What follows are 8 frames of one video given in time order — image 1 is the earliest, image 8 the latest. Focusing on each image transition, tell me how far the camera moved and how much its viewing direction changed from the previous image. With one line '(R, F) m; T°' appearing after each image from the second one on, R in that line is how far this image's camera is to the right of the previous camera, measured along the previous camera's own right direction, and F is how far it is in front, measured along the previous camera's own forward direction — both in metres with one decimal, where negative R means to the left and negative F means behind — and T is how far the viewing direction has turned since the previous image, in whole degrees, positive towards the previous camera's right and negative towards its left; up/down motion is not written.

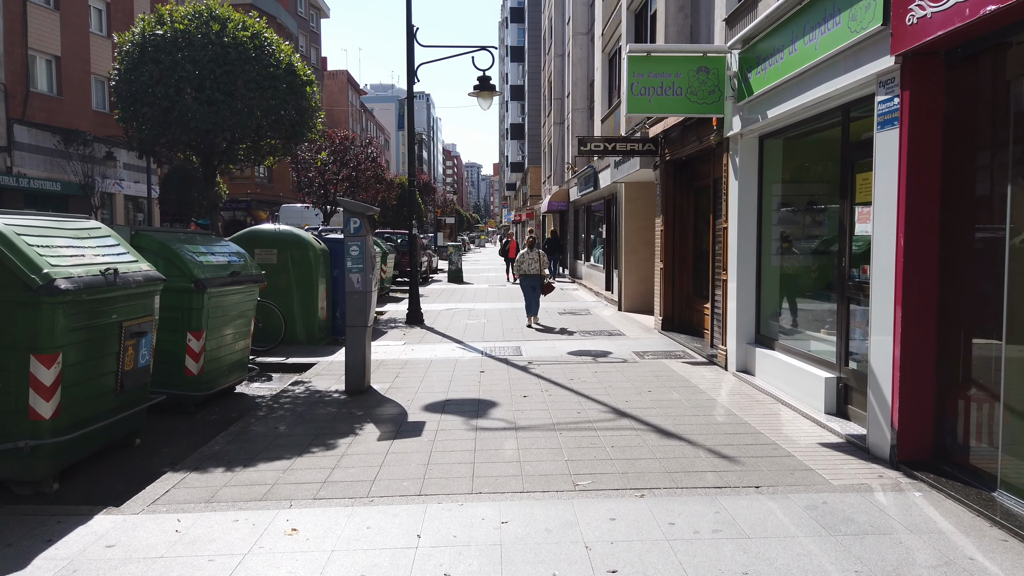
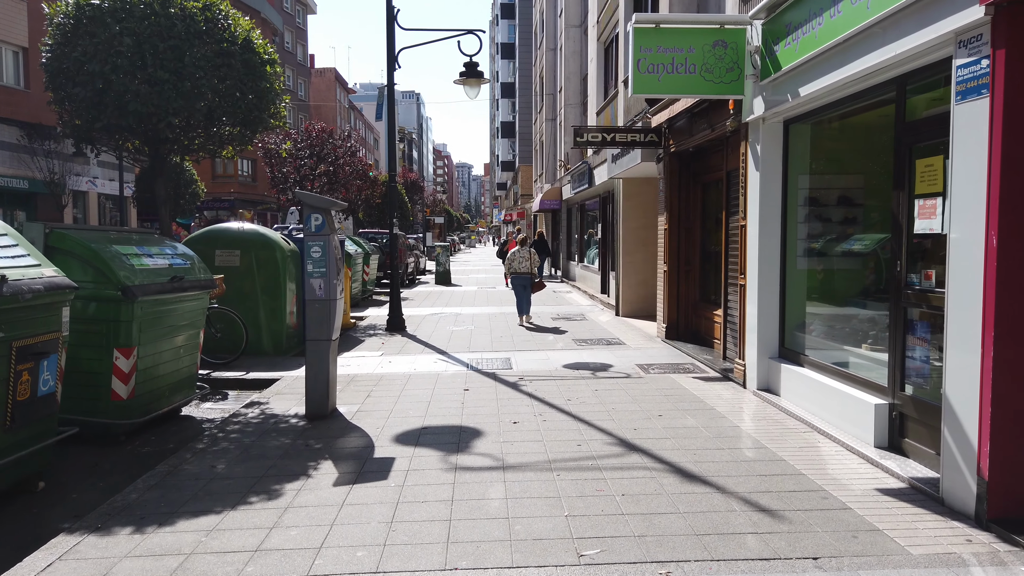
(0.0, +1.1) m; +1°
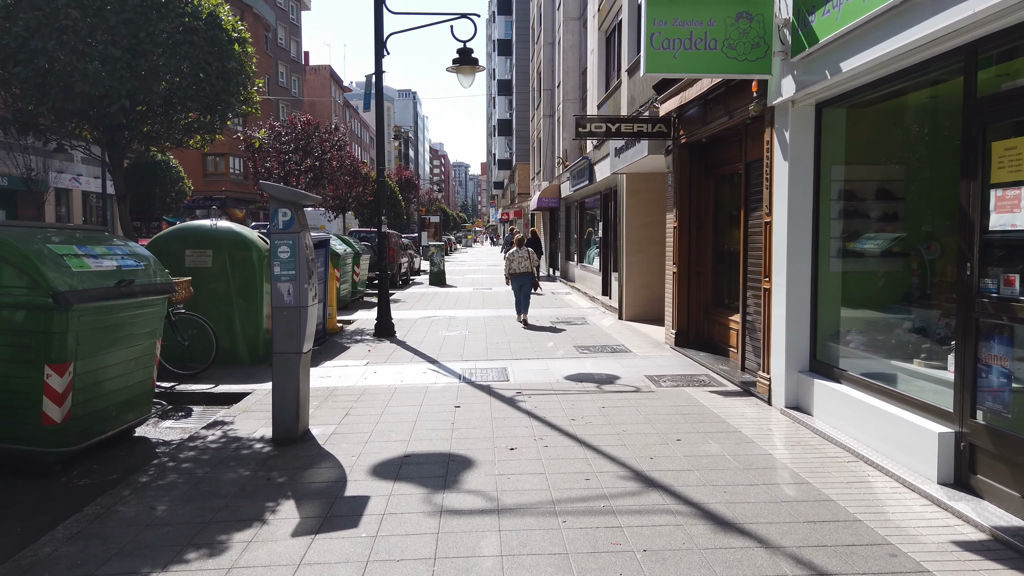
(0.0, +0.8) m; 0°
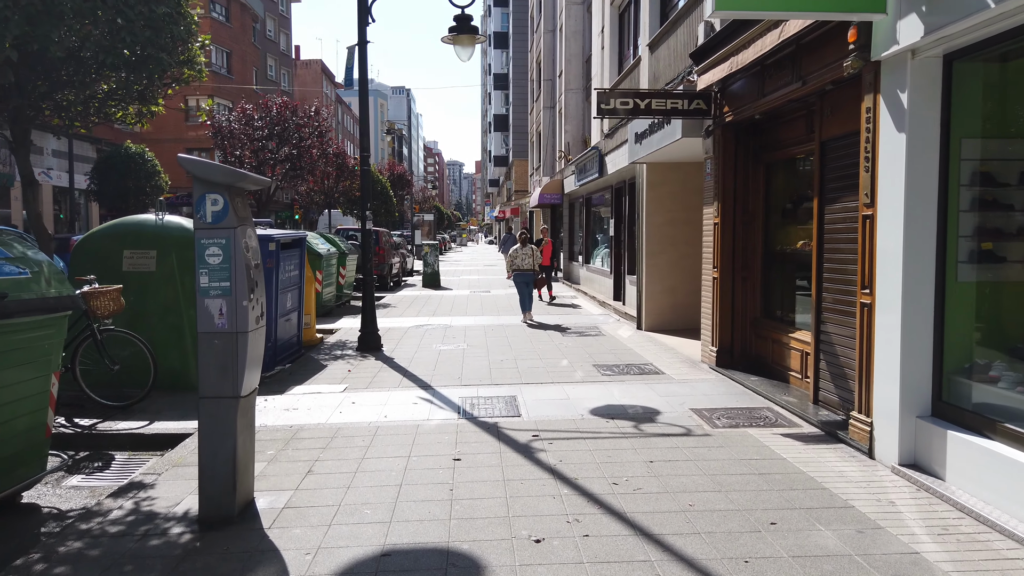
(-0.2, +1.7) m; 0°
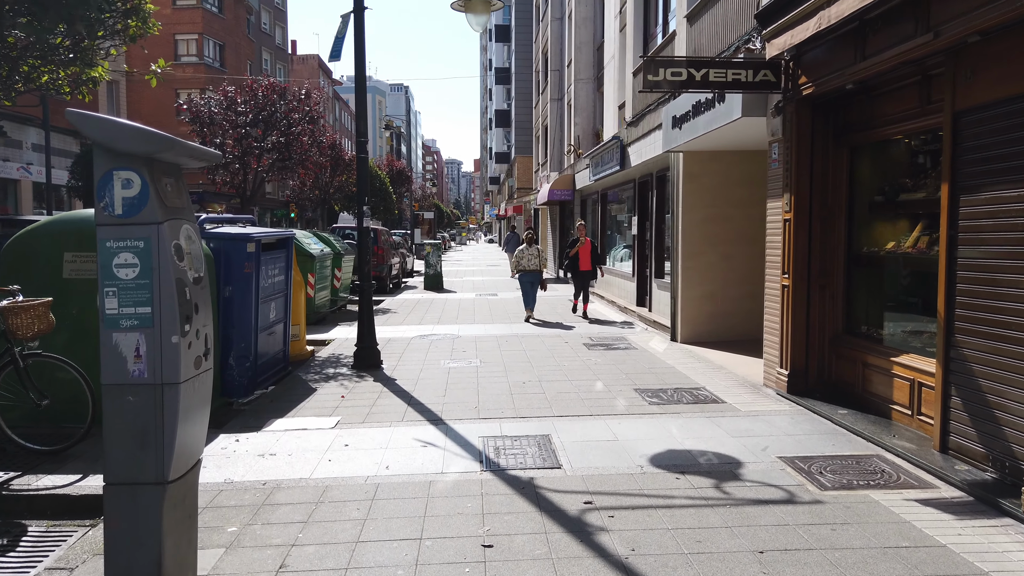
(-0.3, +1.4) m; 0°
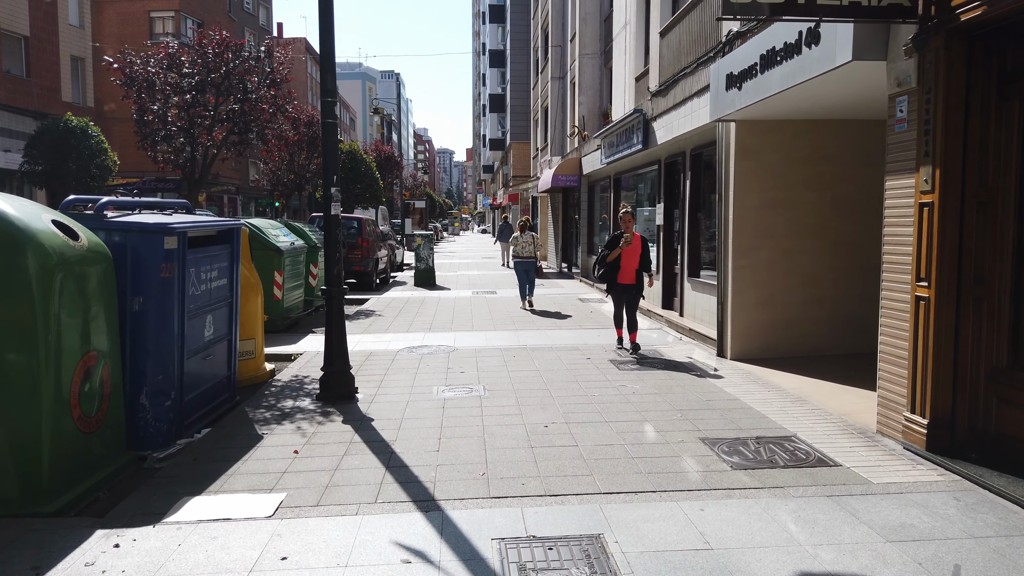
(-0.2, +2.1) m; +1°
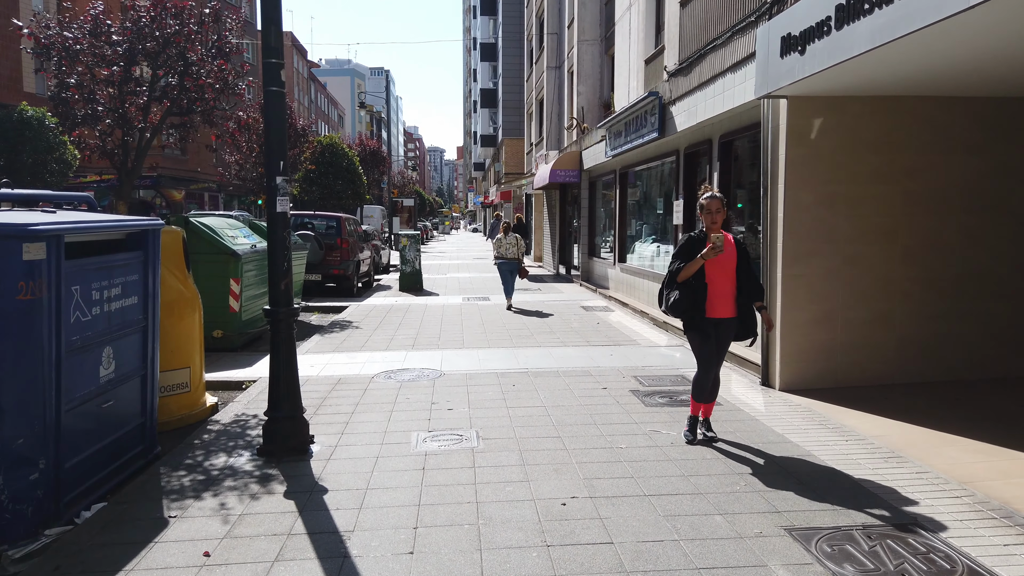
(-0.1, +1.6) m; +1°
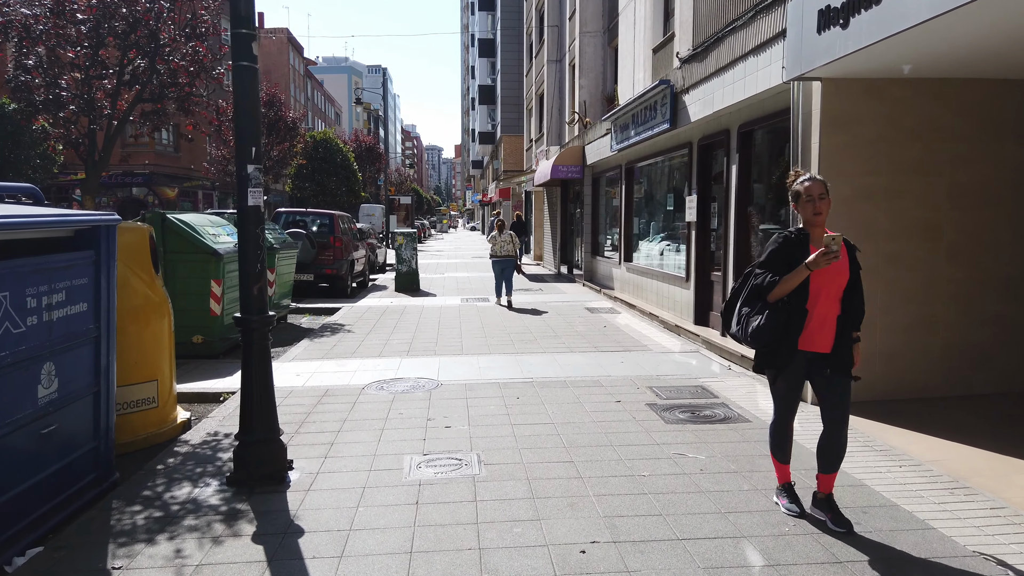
(-0.1, +0.7) m; 0°
